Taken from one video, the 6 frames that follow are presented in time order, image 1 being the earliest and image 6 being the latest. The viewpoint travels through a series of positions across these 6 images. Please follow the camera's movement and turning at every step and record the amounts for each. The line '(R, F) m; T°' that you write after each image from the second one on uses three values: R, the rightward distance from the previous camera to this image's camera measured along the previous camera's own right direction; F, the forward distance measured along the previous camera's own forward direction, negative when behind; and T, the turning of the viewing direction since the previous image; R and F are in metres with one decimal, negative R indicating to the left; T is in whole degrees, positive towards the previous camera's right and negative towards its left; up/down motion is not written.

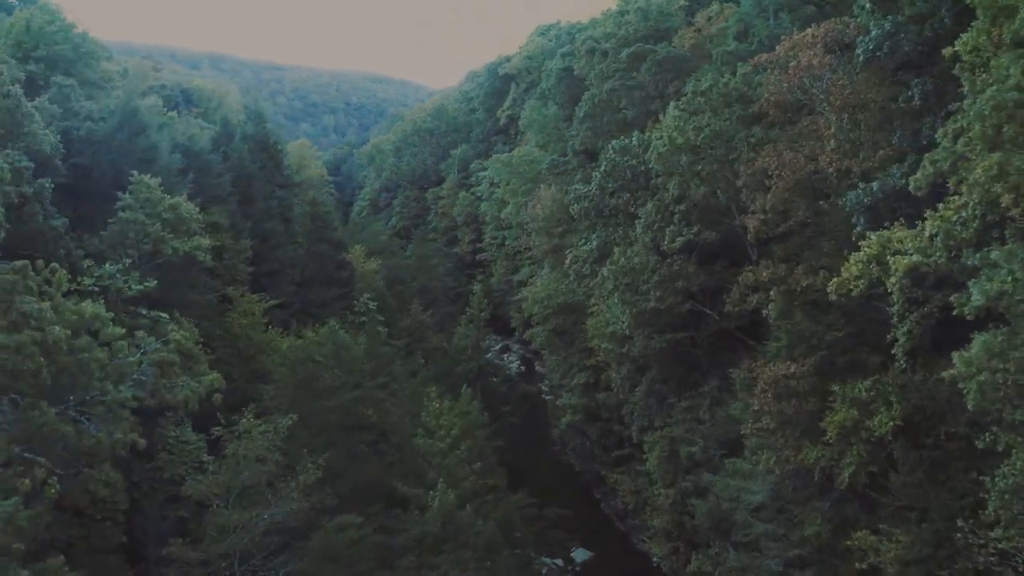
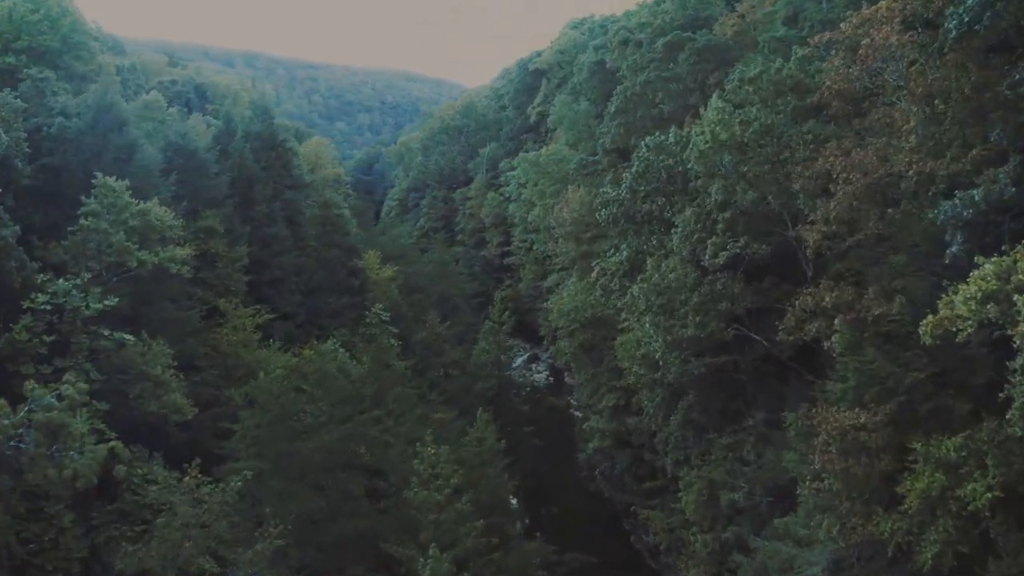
(+0.4, +2.7) m; -2°
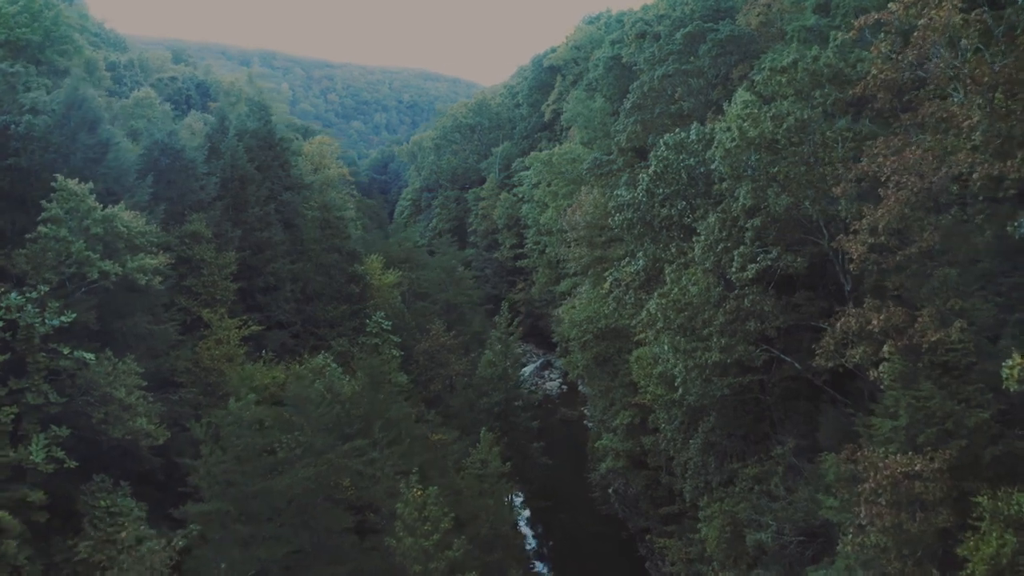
(+0.2, +1.8) m; -1°
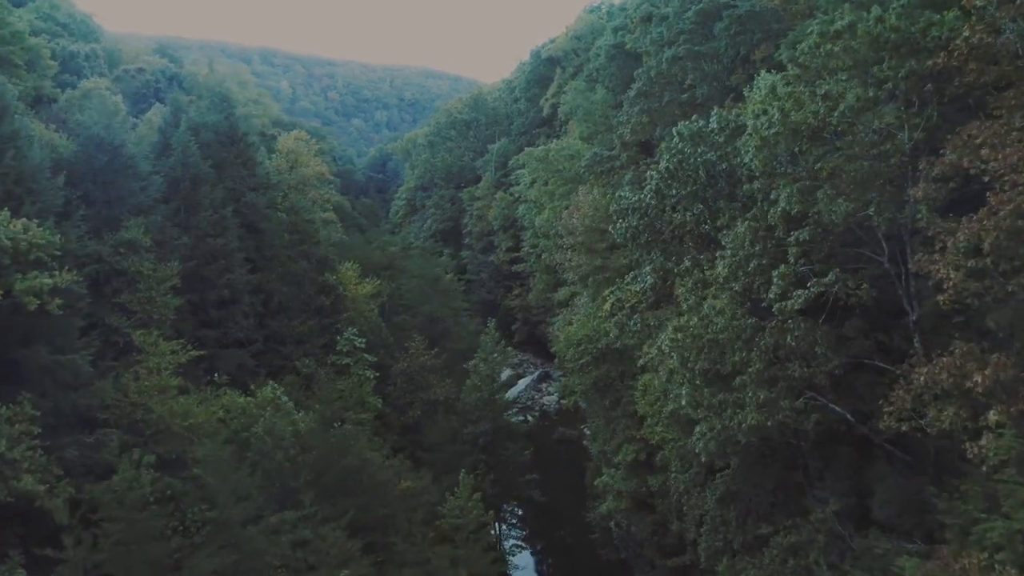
(+0.3, +3.3) m; 0°
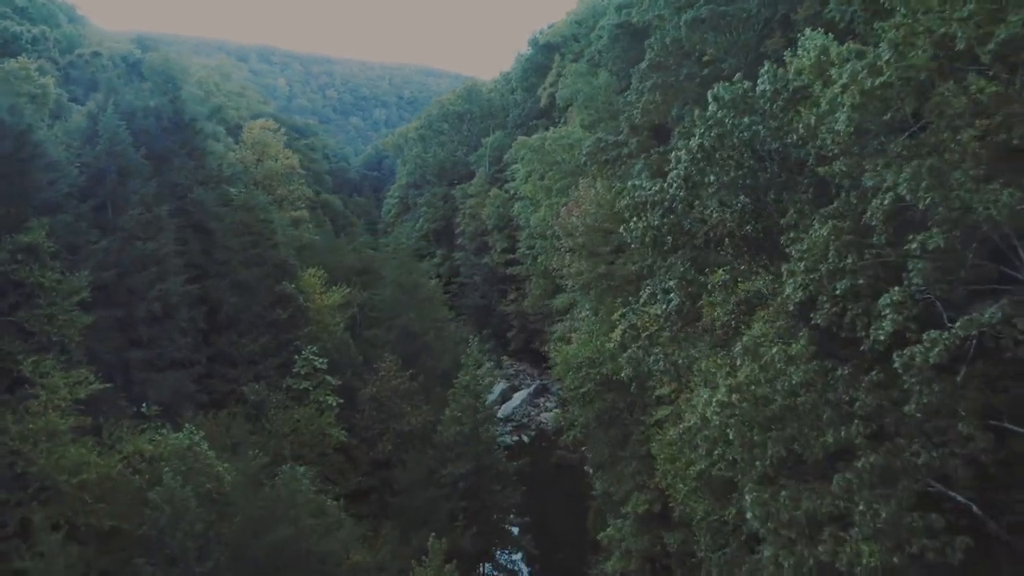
(+0.3, +3.8) m; 0°
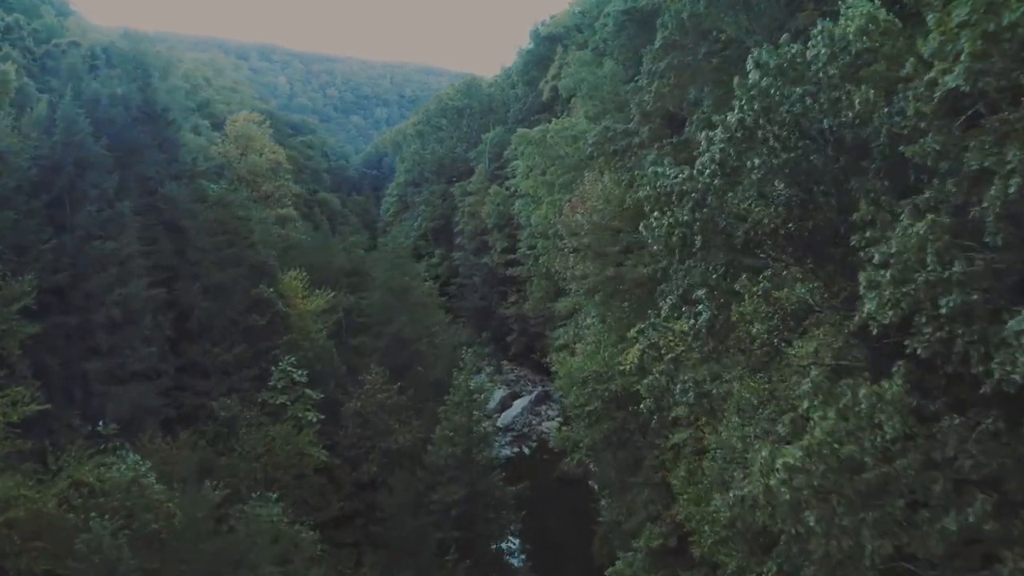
(+0.1, +1.9) m; 0°
